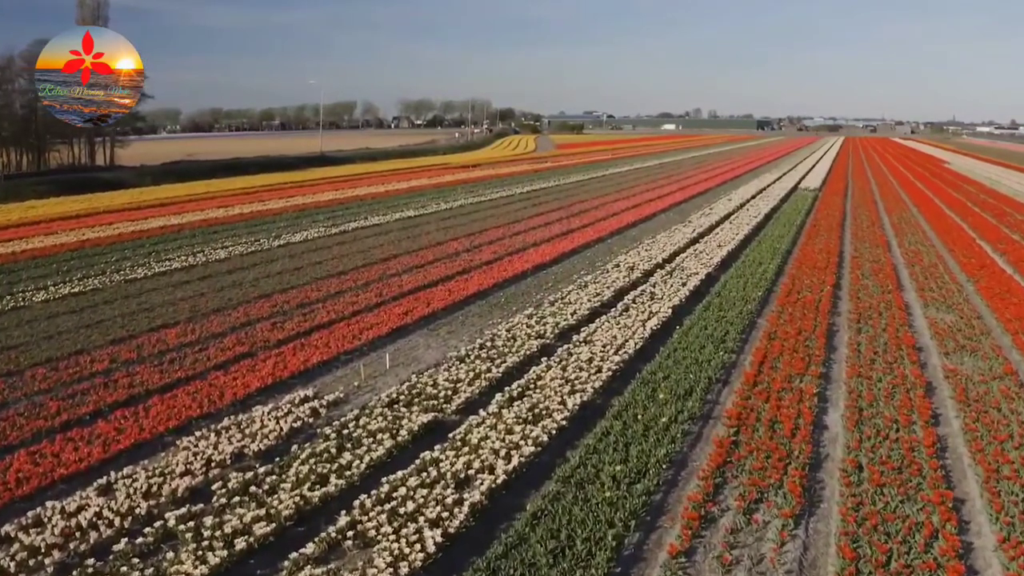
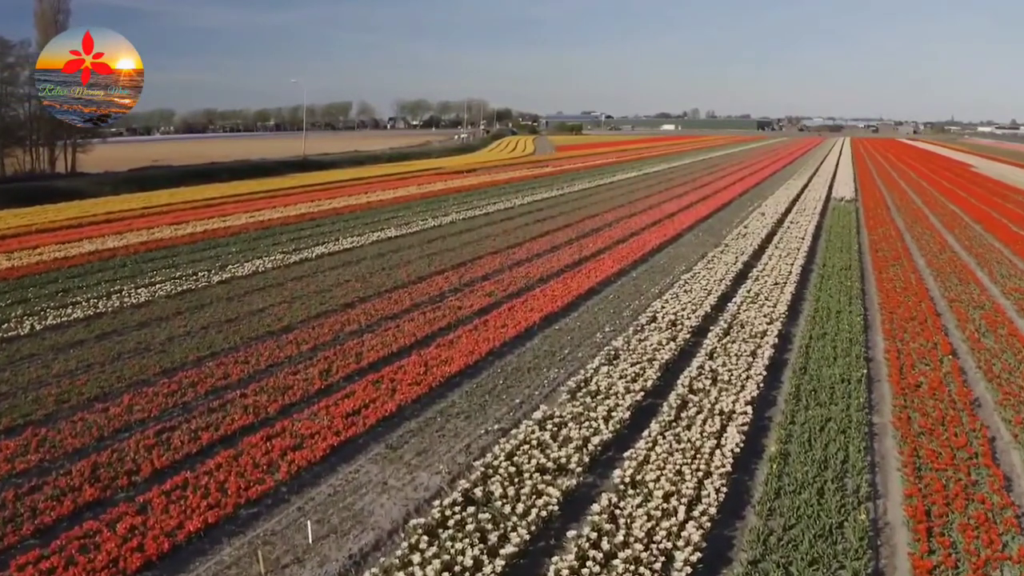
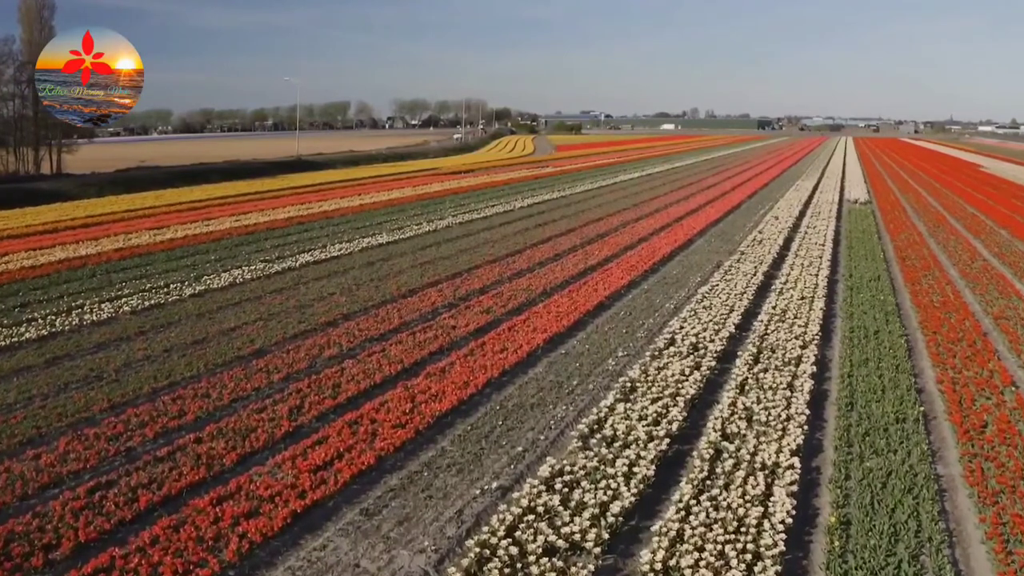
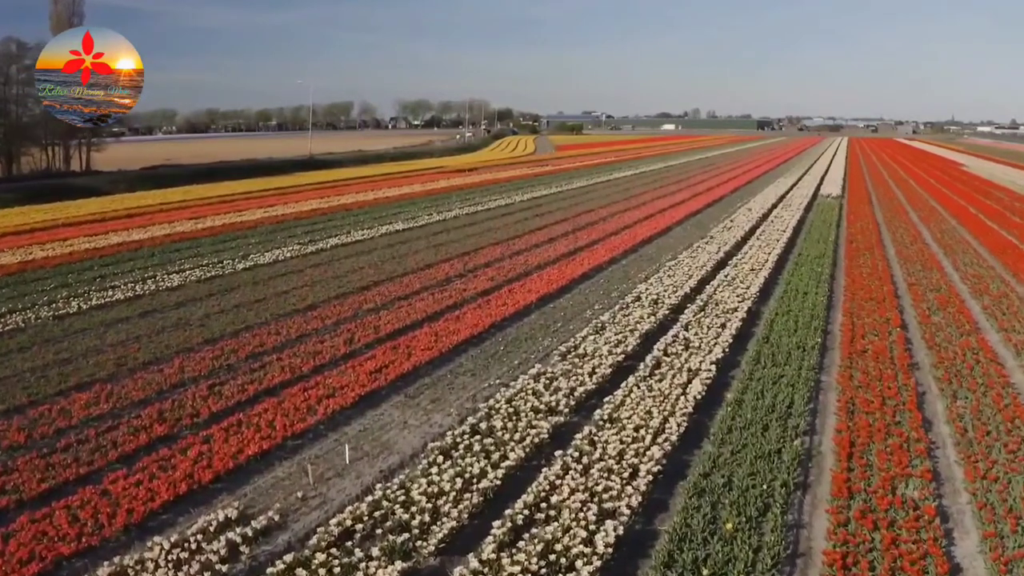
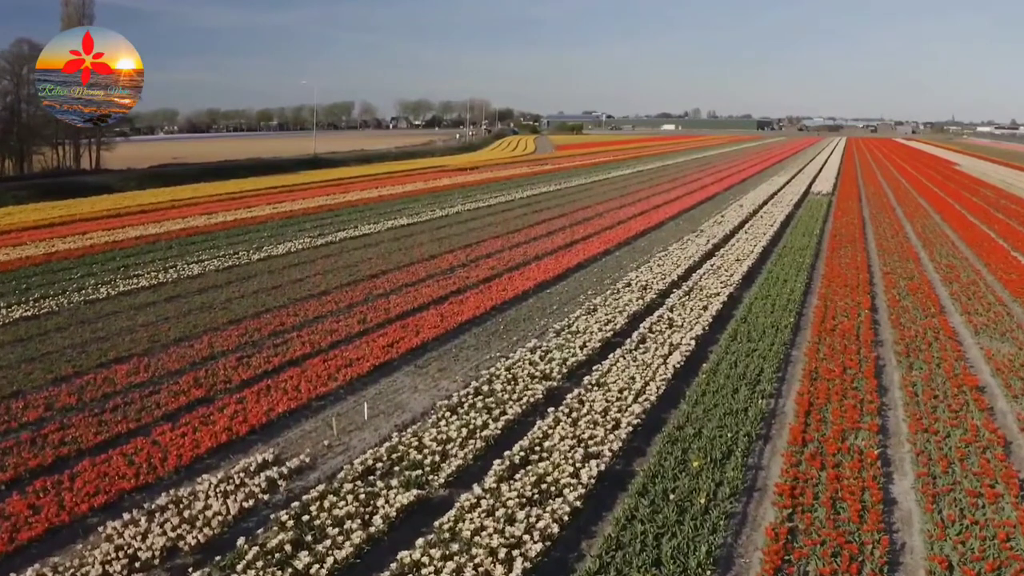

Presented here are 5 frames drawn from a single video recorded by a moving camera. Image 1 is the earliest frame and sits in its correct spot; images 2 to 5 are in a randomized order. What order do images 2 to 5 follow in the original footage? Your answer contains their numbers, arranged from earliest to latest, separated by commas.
5, 4, 2, 3
